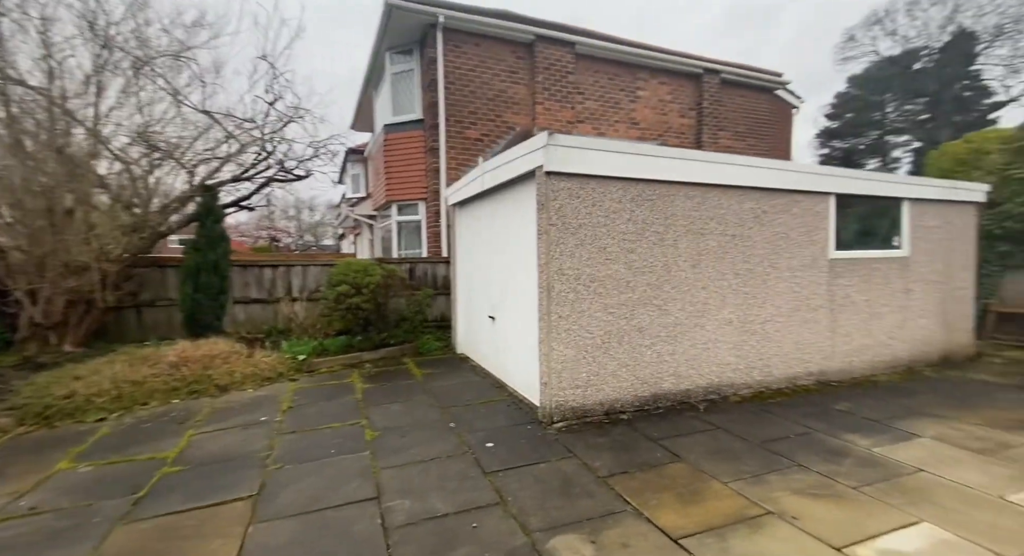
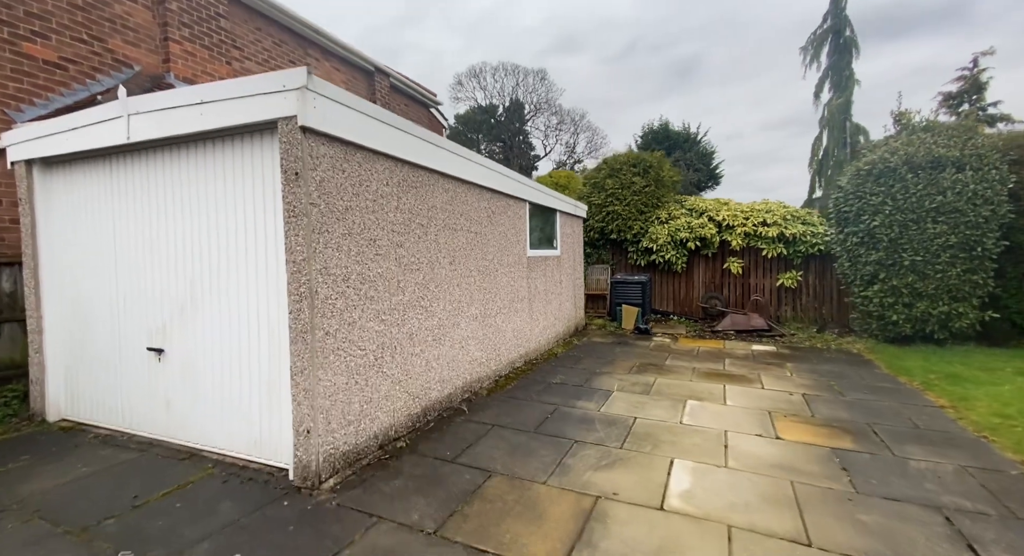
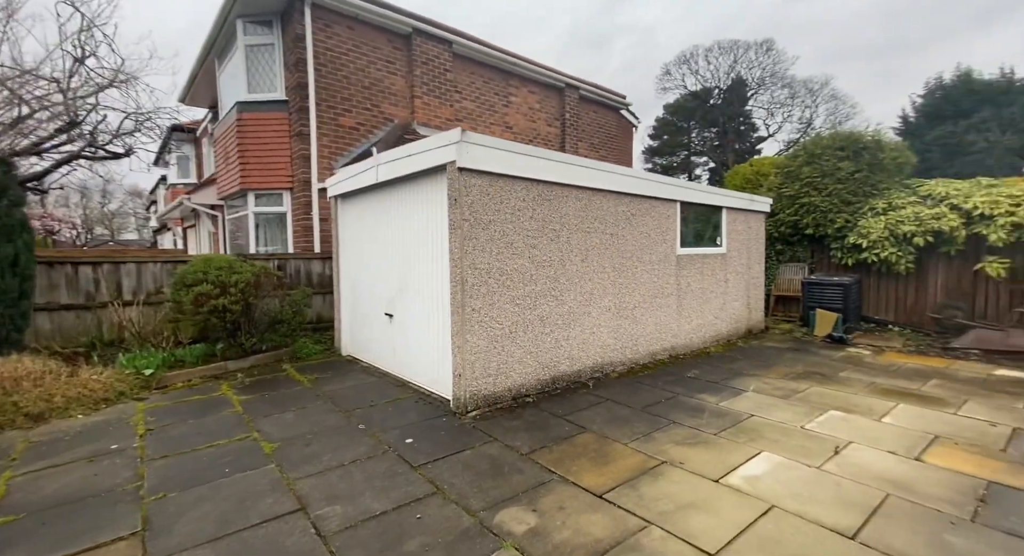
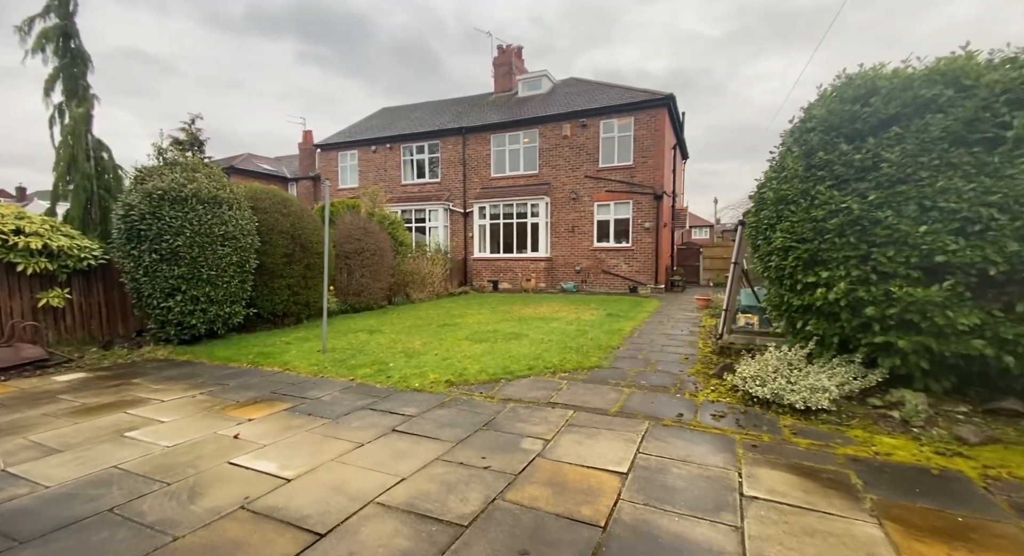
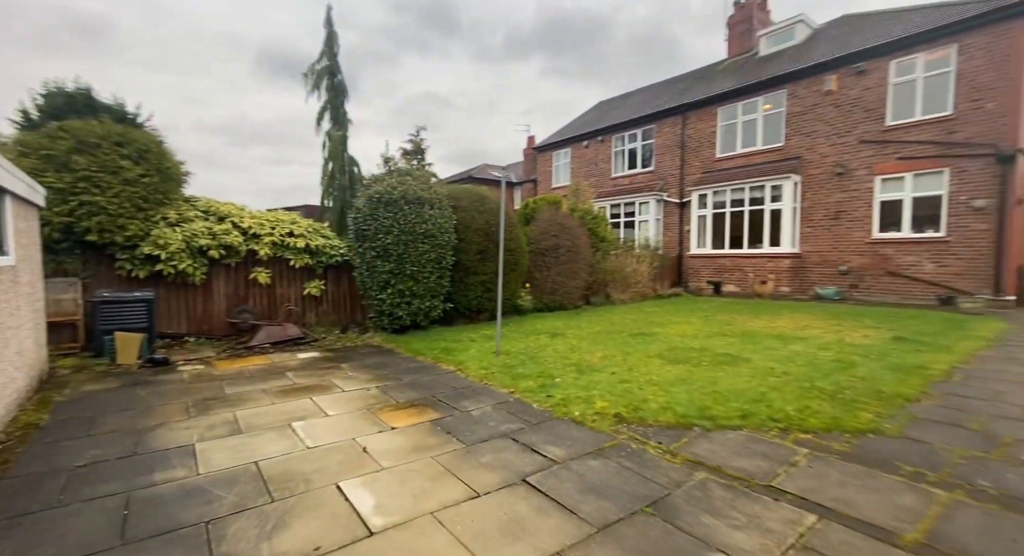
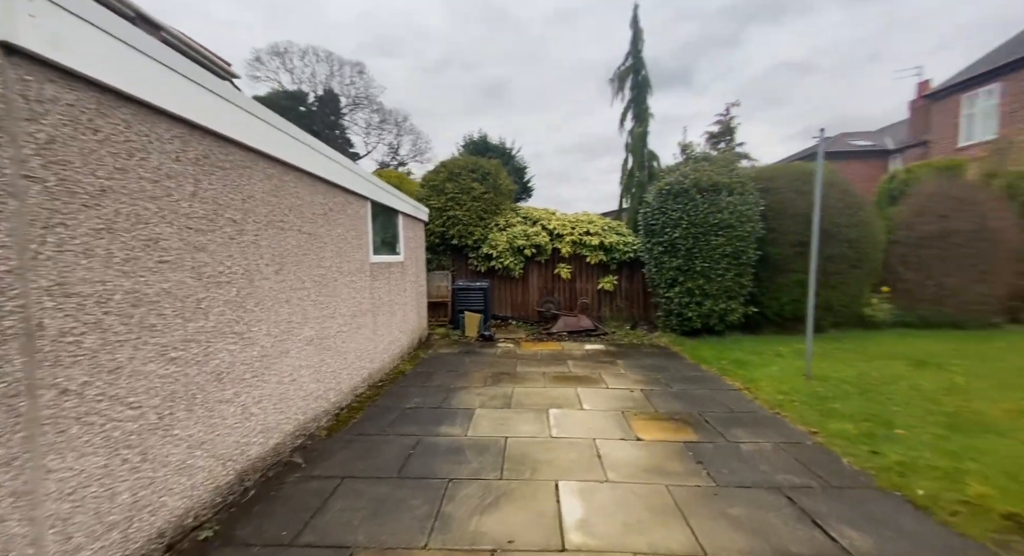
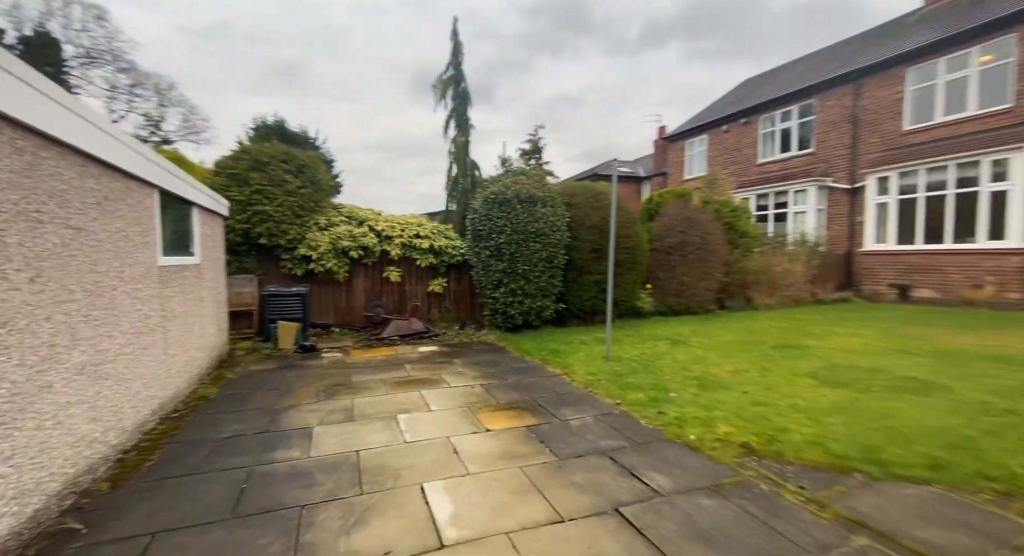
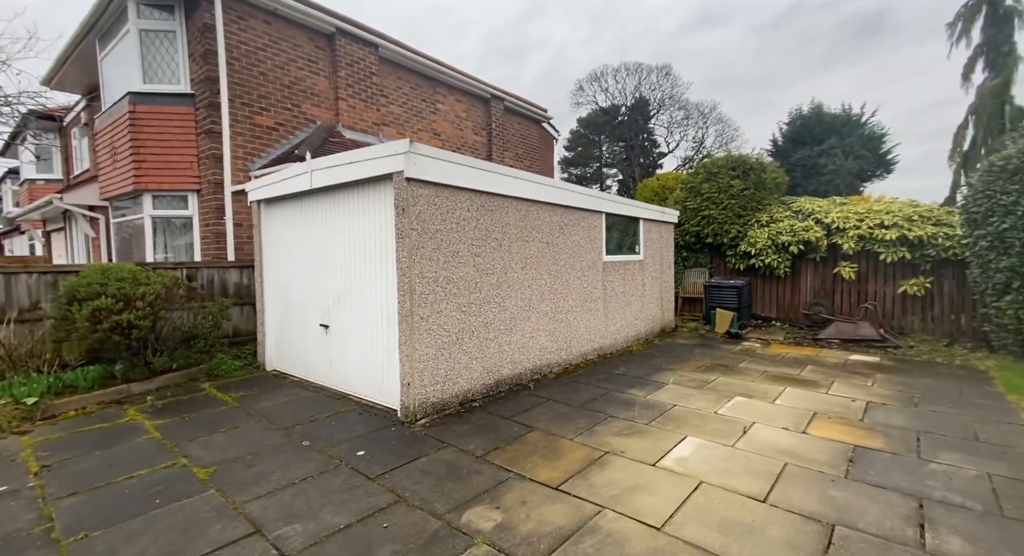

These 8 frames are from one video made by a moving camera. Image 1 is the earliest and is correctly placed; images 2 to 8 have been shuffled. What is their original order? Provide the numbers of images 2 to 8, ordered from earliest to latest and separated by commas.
3, 8, 2, 6, 7, 5, 4
